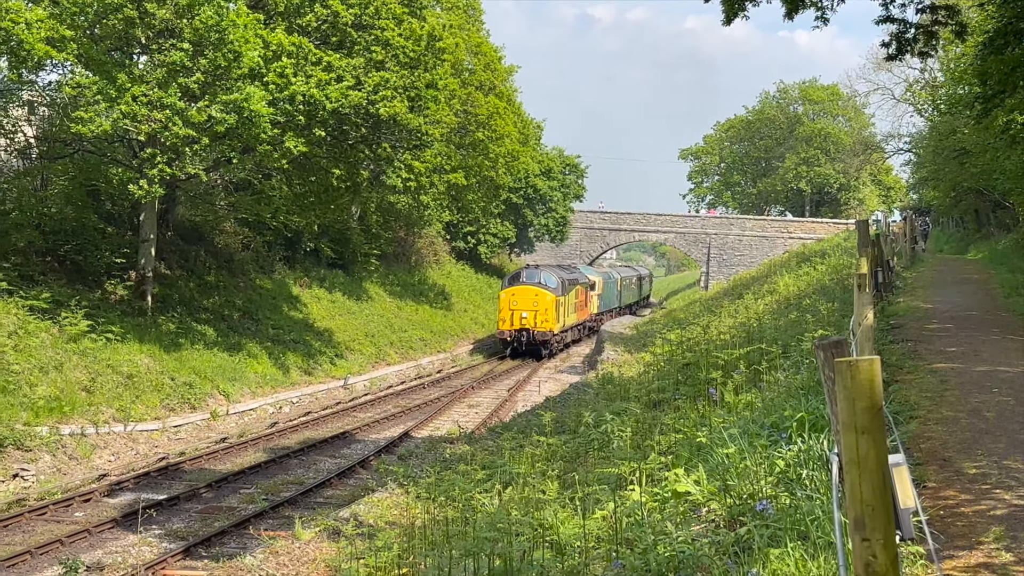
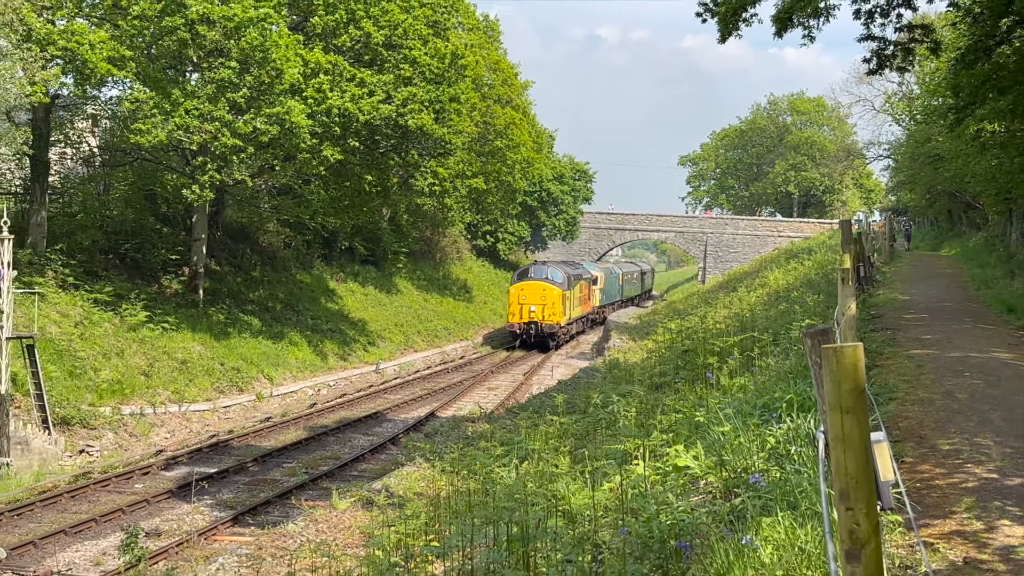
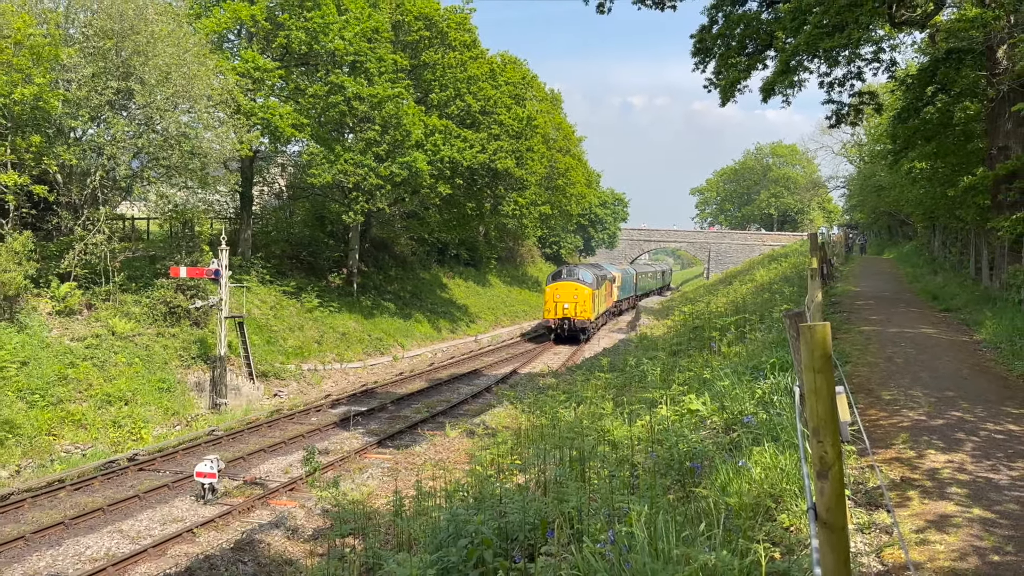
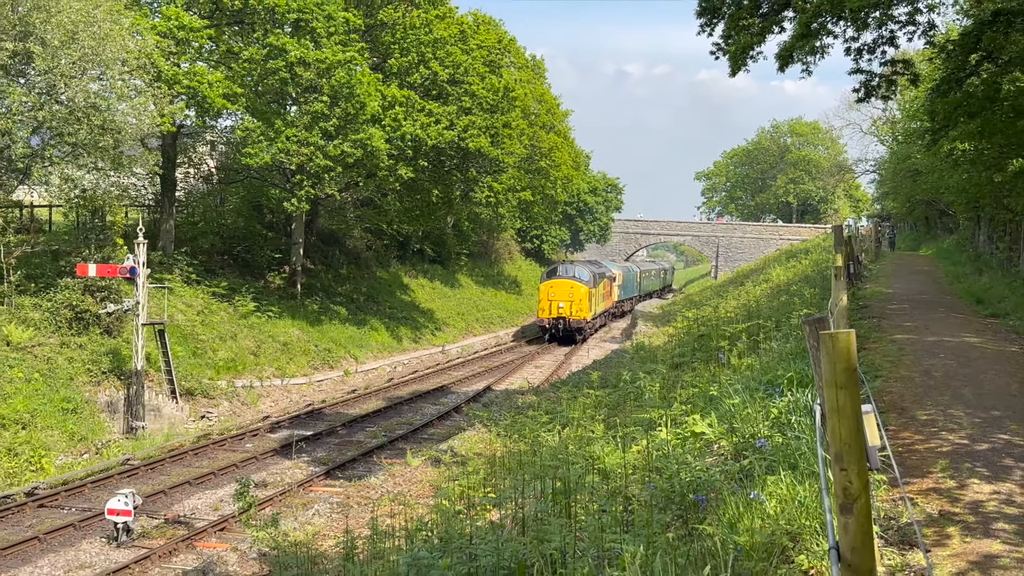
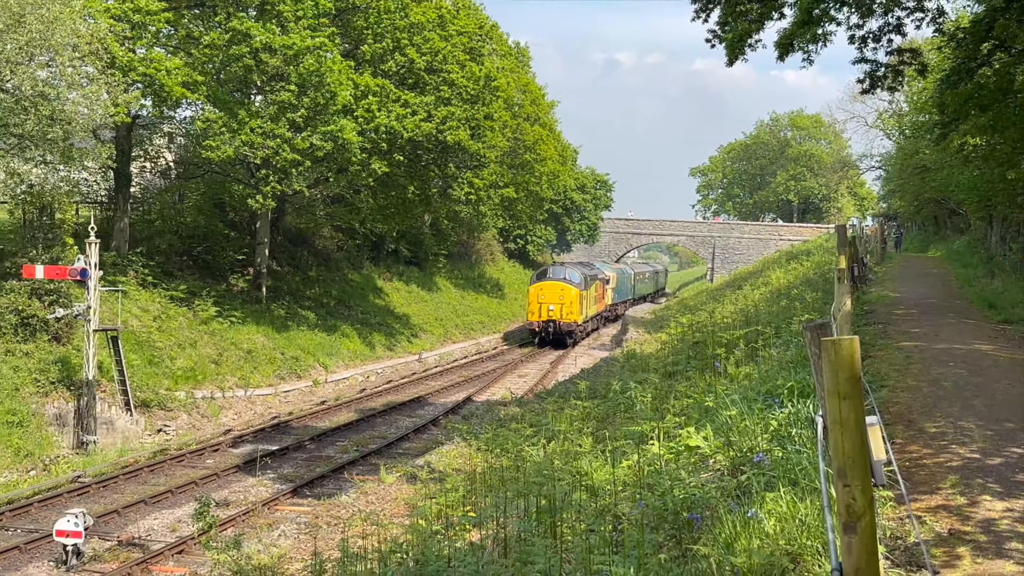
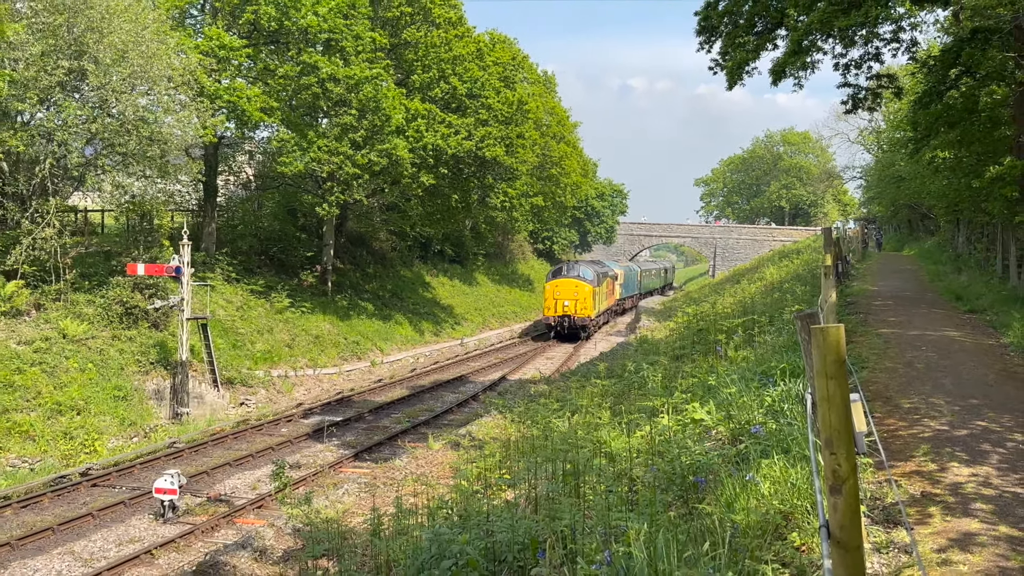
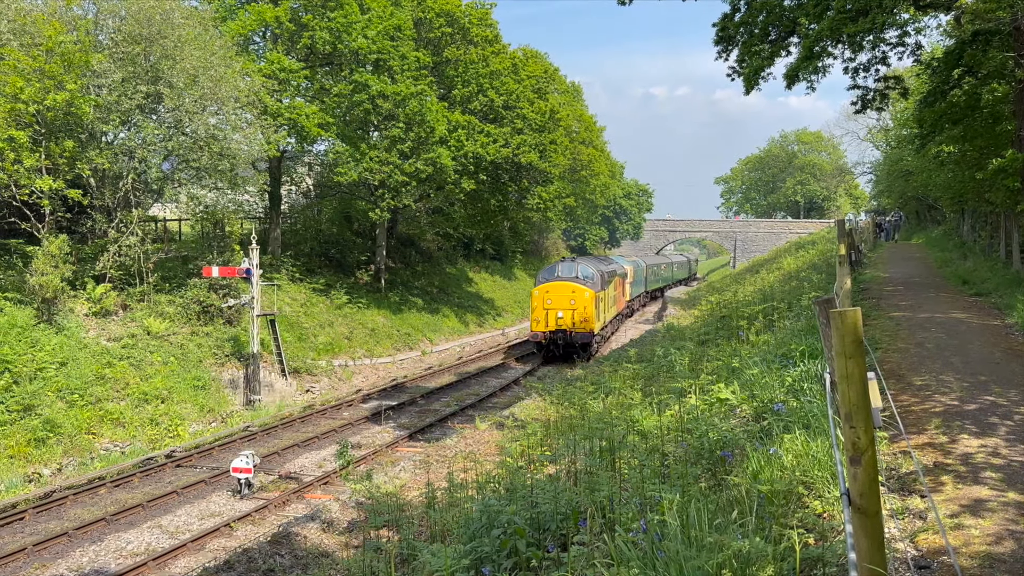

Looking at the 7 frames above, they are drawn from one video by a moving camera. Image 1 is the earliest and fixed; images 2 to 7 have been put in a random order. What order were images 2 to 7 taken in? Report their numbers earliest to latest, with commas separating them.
2, 5, 4, 6, 3, 7
